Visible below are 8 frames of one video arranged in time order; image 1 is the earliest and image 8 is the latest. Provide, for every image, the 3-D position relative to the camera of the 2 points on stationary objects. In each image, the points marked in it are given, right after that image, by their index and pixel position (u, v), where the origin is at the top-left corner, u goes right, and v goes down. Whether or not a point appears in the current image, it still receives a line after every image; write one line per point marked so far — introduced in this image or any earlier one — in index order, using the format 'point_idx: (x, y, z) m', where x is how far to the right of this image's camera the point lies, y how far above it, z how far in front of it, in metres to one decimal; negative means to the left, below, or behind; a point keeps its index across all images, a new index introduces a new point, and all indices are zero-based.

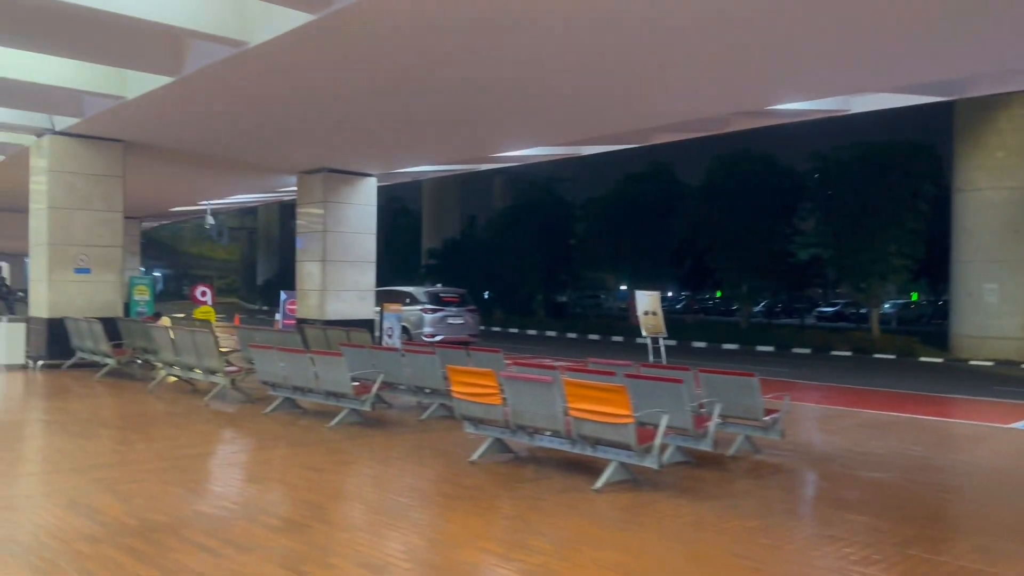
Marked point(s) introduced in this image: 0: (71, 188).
0: (-7.1, +1.6, +12.9) m
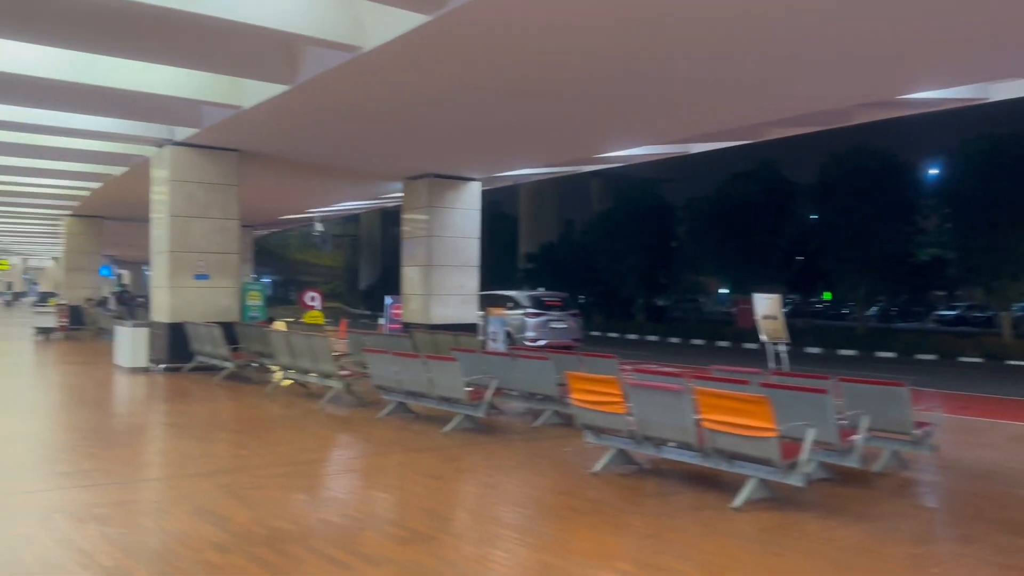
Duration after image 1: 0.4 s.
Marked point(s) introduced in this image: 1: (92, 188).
0: (-5.4, +1.5, +13.4) m
1: (-9.7, +2.3, +18.5) m
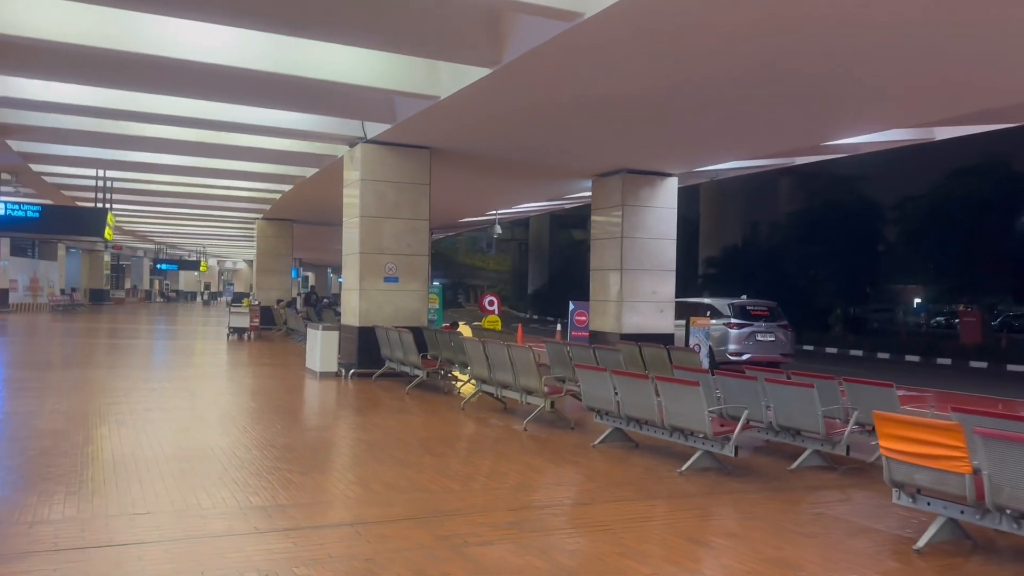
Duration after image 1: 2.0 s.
0: (-2.1, +1.5, +12.8) m
1: (-5.3, +2.3, +18.7) m
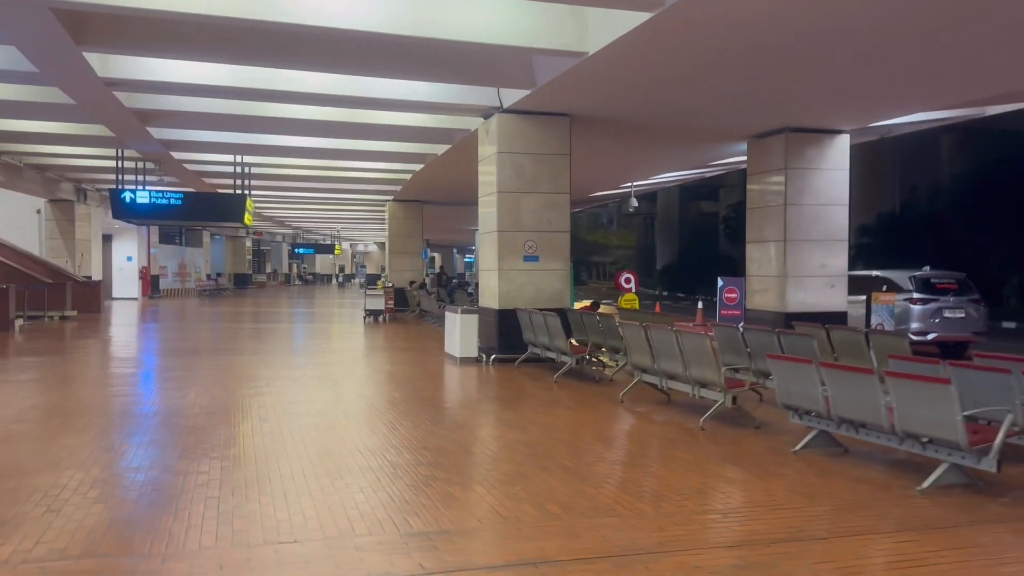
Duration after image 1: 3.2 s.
0: (+0.1, +1.8, +11.9) m
1: (-2.2, +2.7, +18.2) m
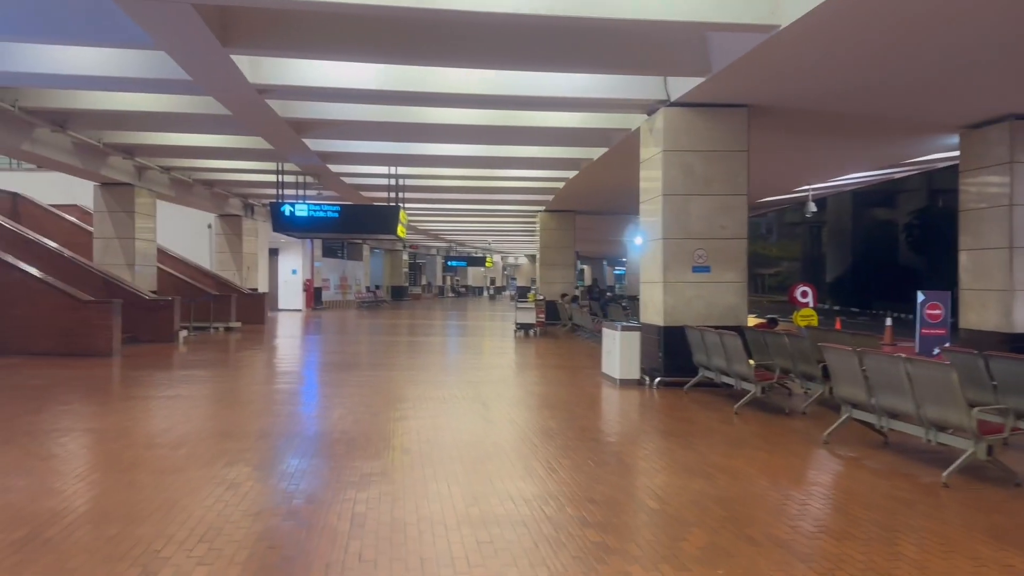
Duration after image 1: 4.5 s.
0: (+2.4, +1.6, +10.6) m
1: (+1.2, +2.4, +17.2) m
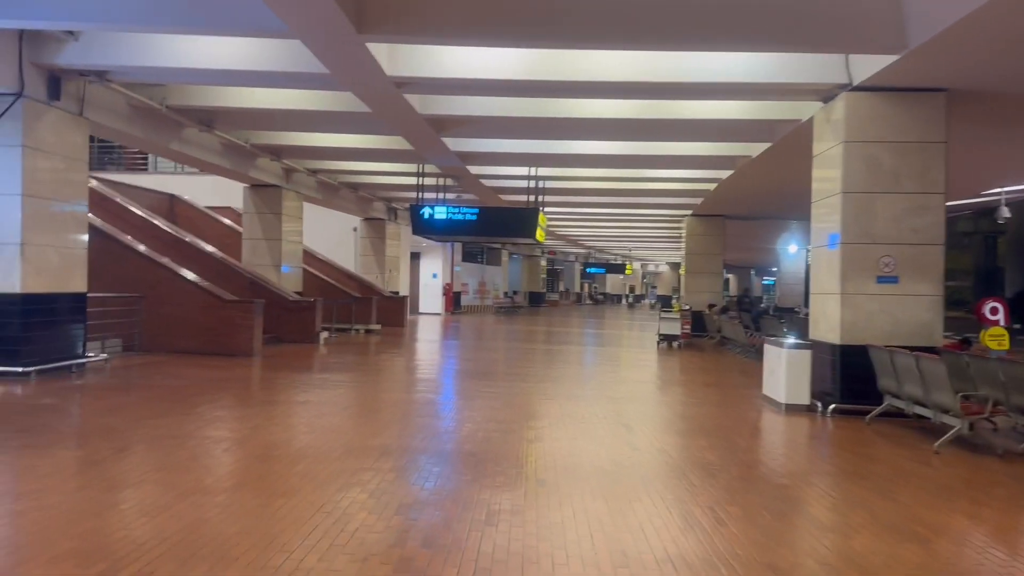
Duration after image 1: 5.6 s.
0: (+4.1, +1.4, +9.2) m
1: (+4.2, +2.2, +15.9) m
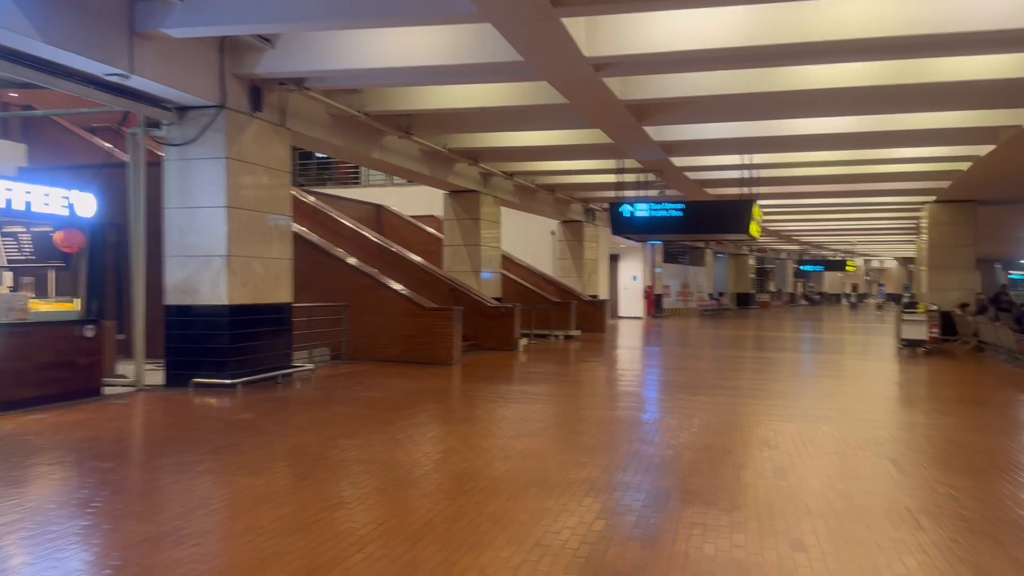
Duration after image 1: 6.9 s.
0: (+6.2, +1.5, +6.9) m
1: (+7.9, +2.3, +13.4) m
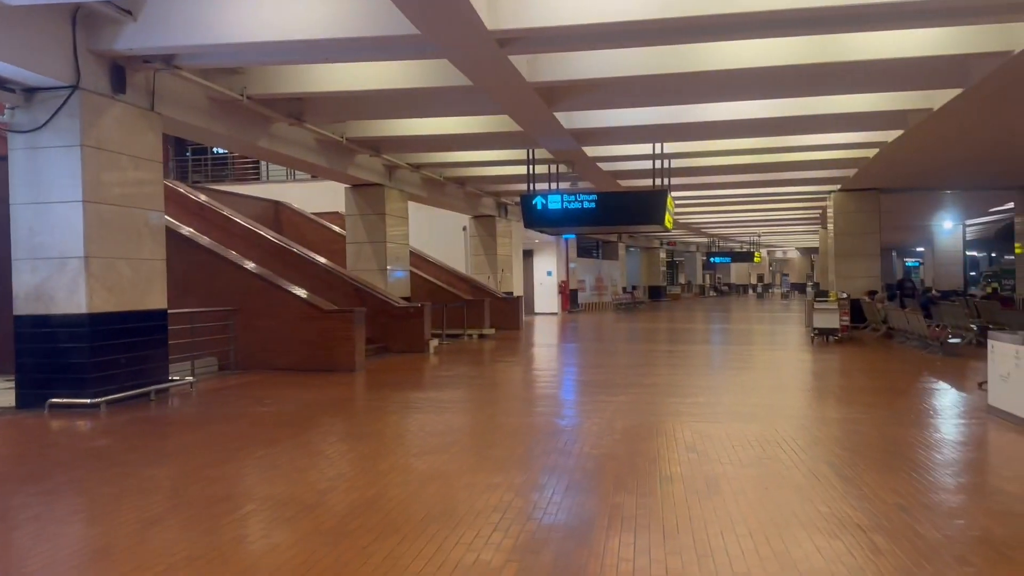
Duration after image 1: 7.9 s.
0: (+5.3, +1.6, +6.8) m
1: (+6.3, +2.5, +13.5) m
